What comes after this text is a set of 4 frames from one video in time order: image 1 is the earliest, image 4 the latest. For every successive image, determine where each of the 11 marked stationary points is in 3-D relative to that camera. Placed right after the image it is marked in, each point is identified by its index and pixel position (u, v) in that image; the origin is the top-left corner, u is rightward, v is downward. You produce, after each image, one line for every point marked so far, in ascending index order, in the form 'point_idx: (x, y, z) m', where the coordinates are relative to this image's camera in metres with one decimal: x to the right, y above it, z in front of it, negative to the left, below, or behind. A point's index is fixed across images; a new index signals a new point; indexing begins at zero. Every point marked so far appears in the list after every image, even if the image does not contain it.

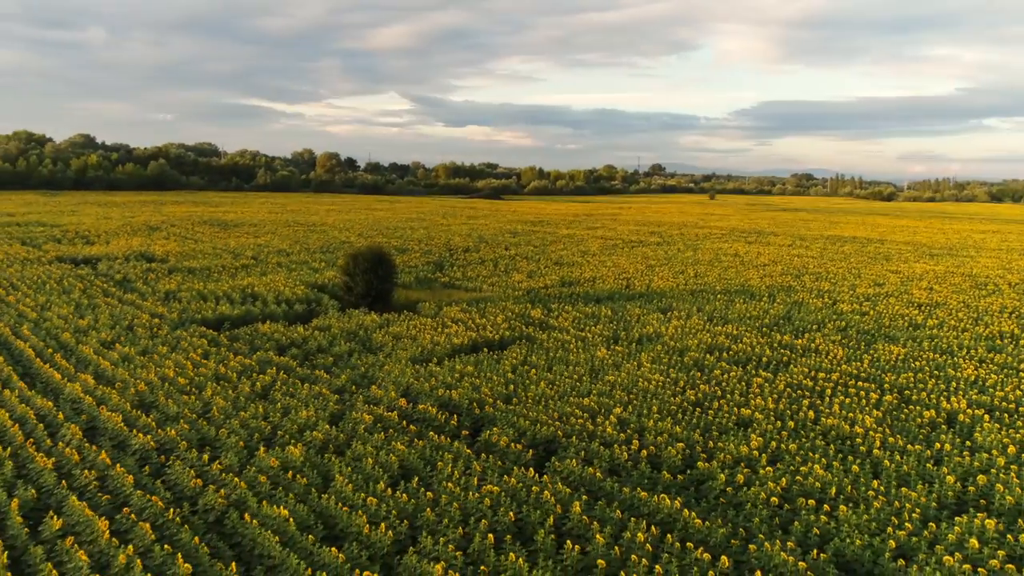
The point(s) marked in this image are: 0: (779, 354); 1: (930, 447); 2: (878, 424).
0: (+5.0, -1.2, +16.3) m
1: (+5.3, -2.0, +11.2) m
2: (+5.0, -1.9, +12.1) m
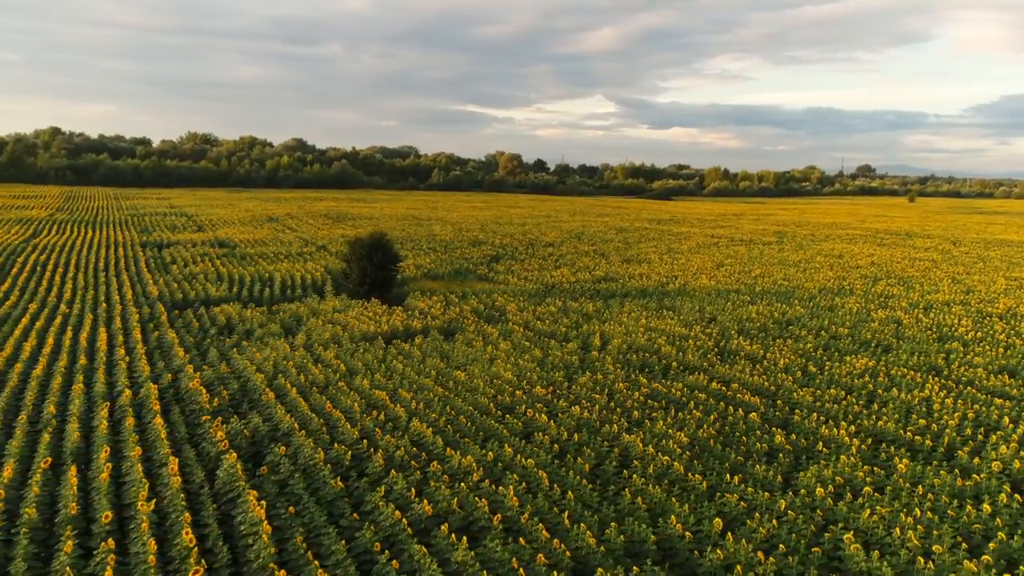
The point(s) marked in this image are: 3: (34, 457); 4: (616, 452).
0: (+3.0, -1.1, +13.7) m
1: (+2.0, -1.9, +8.7) m
2: (+2.0, -1.7, +9.6) m
3: (-4.9, -1.7, +9.0) m
4: (+1.1, -1.8, +9.4) m
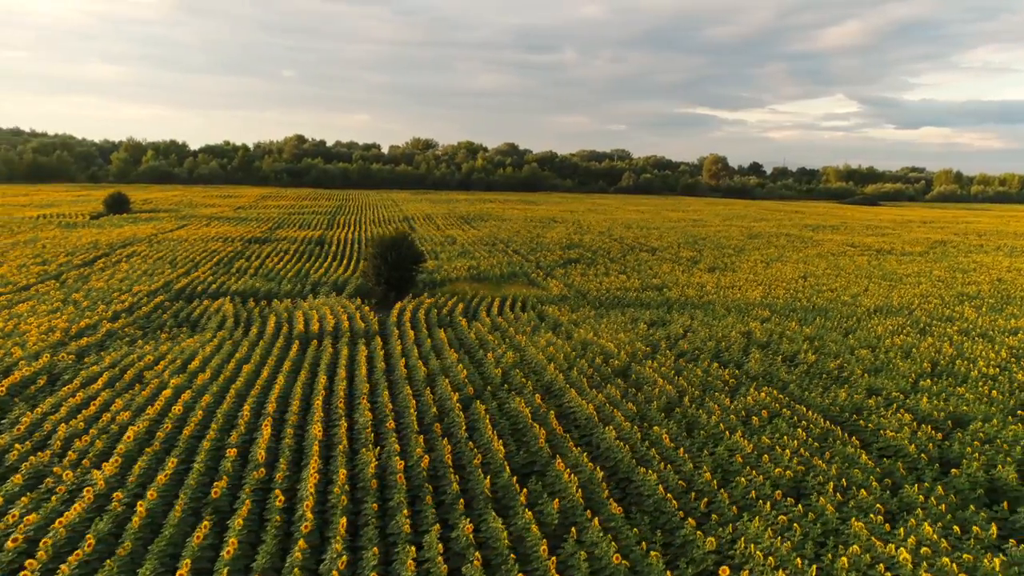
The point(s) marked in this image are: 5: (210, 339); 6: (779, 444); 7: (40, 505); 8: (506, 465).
0: (+0.9, -1.3, +11.9) m
1: (-1.5, -2.0, +7.3) m
2: (-1.3, -1.8, +8.2) m
3: (-8.1, -1.6, +9.5) m
4: (-2.1, -1.8, +8.3) m
5: (-5.3, -0.9, +15.3) m
6: (+2.9, -1.7, +9.4) m
7: (-4.1, -1.9, +7.6) m
8: (0.0, -1.8, +8.8) m
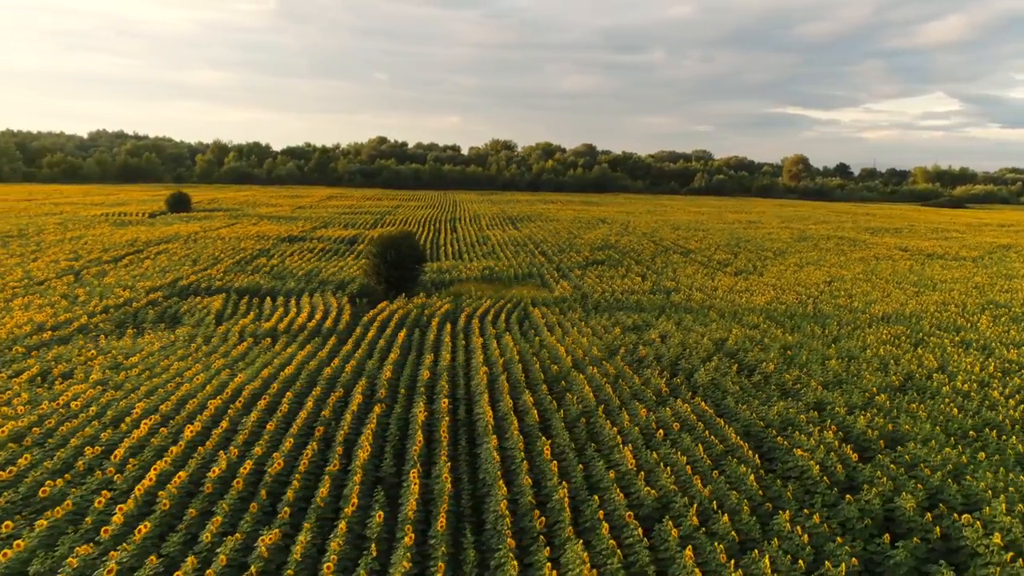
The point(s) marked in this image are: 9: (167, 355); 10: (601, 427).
0: (-0.2, -1.3, +11.4) m
1: (-3.0, -1.9, +7.1) m
2: (-2.7, -1.8, +8.0) m
3: (-9.3, -1.4, +9.9) m
4: (-3.5, -1.8, +8.1) m
5: (-5.9, -0.8, +15.3) m
6: (+1.6, -1.7, +8.7) m
7: (-5.5, -1.8, +7.6) m
8: (-1.4, -1.8, +8.3) m
9: (-5.2, -1.0, +13.5) m
10: (+1.1, -1.6, +9.8) m
